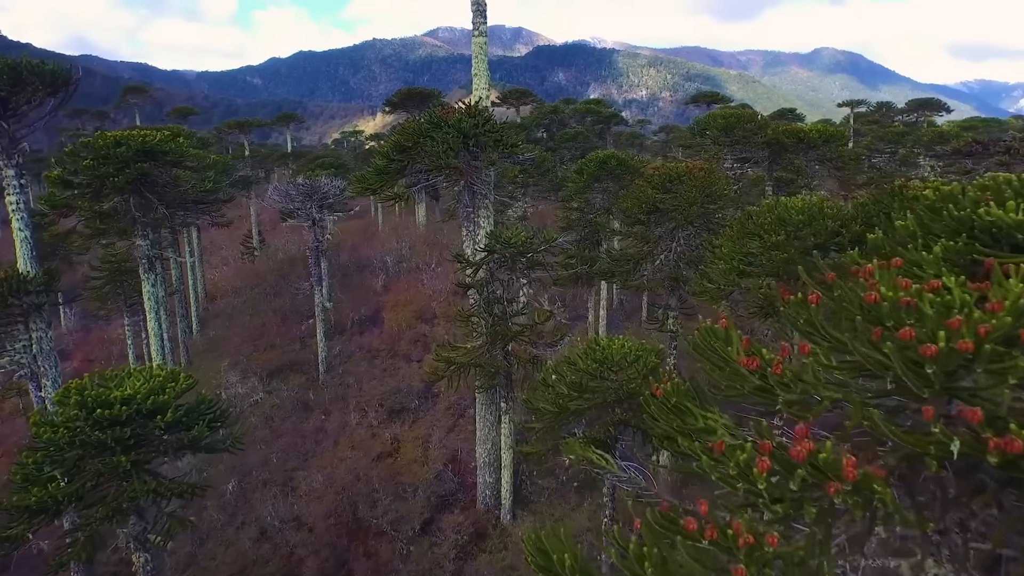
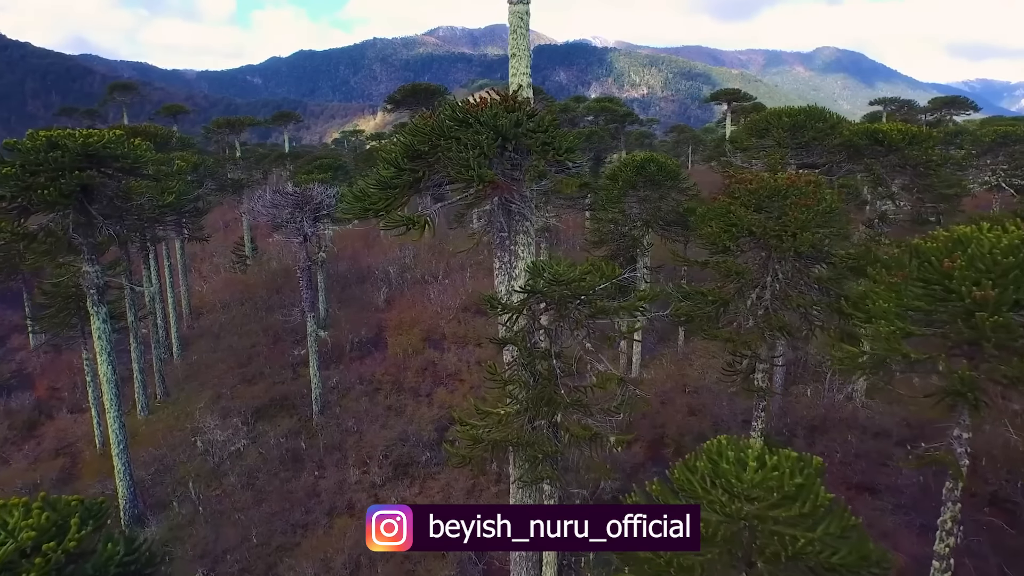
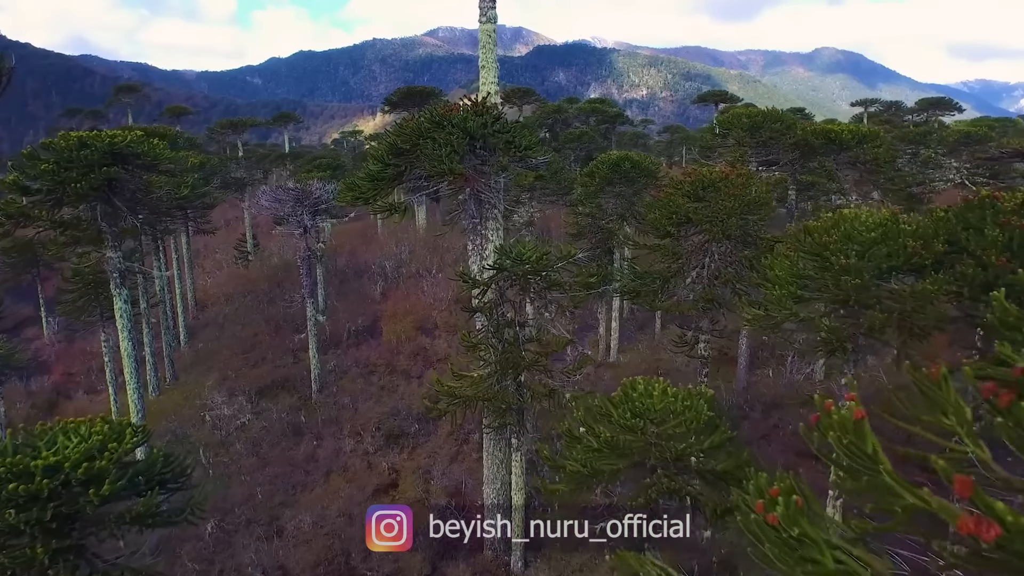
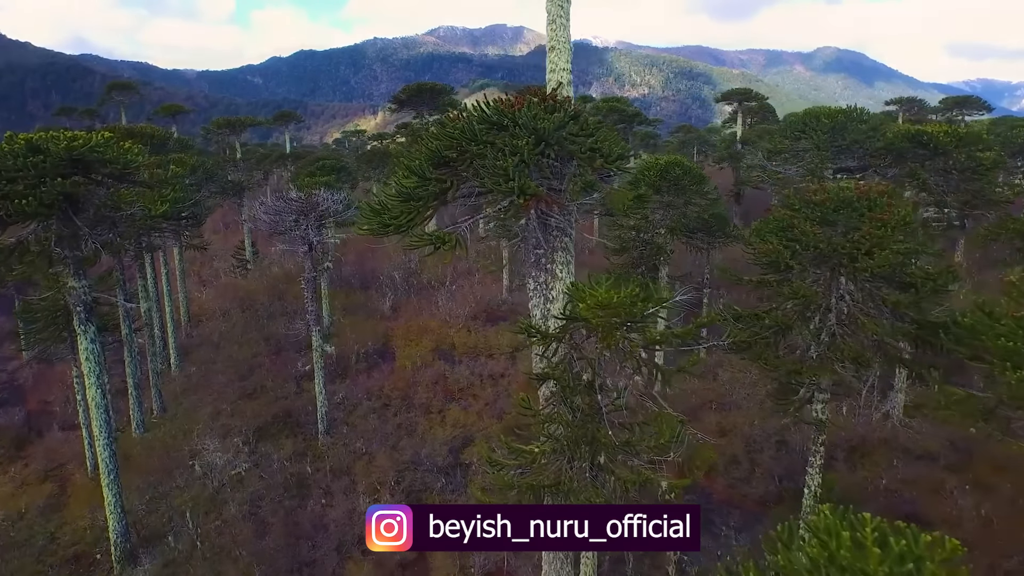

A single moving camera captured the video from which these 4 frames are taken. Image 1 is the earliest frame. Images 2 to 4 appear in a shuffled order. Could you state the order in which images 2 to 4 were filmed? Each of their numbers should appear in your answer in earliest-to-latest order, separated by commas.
3, 2, 4
